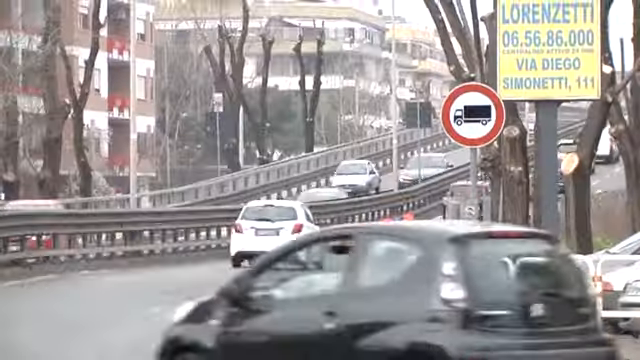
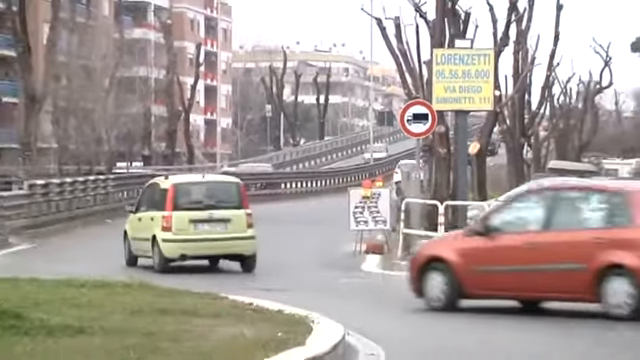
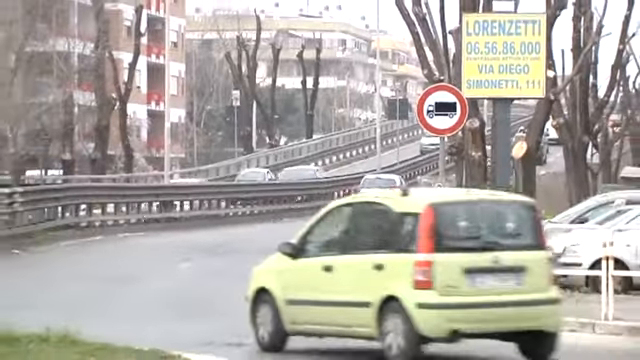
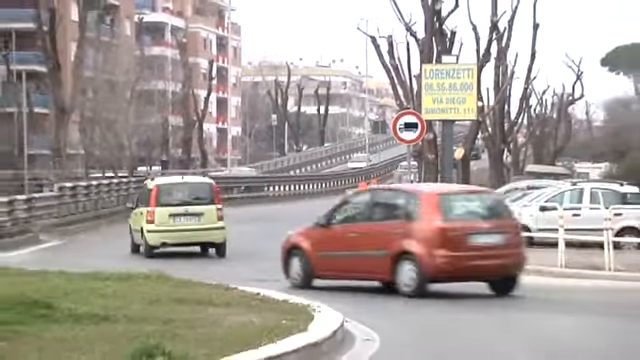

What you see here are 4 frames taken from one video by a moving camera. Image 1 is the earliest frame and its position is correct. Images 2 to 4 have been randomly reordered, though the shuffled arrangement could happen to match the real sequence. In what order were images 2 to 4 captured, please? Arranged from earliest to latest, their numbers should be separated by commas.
3, 2, 4
